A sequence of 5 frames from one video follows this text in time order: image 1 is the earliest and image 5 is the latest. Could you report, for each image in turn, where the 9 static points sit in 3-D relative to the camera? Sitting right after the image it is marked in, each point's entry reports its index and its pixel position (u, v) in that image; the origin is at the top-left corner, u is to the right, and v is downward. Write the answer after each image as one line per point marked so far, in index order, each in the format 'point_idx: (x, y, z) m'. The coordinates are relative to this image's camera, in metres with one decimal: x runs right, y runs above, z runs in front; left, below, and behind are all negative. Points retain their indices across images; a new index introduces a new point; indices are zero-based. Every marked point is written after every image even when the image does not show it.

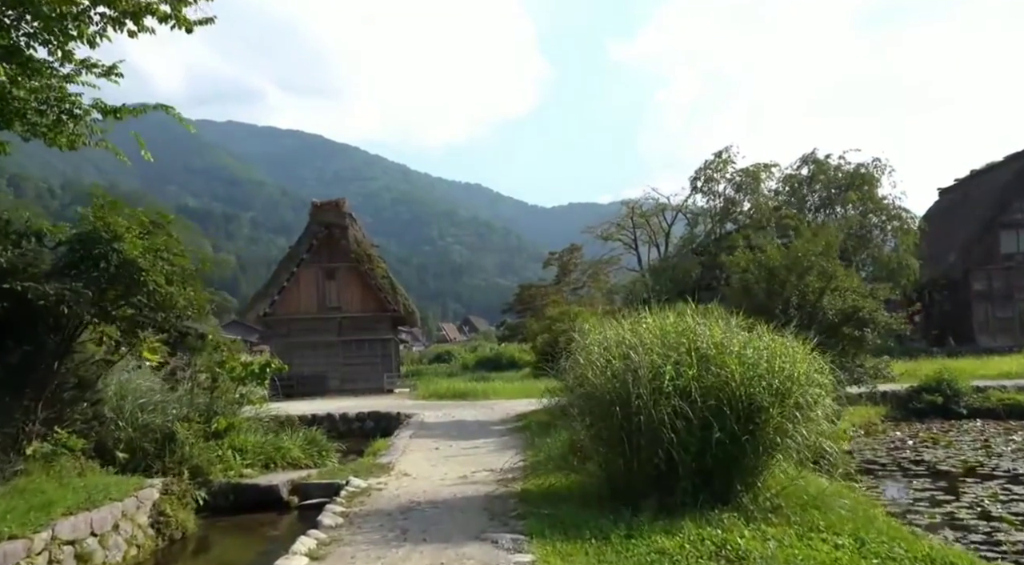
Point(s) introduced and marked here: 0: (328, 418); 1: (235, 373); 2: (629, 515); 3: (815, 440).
0: (-3.7, -2.7, +16.2) m
1: (-3.2, -1.1, +9.1) m
2: (+0.8, -1.6, +5.4) m
3: (+2.1, -1.1, +5.6) m
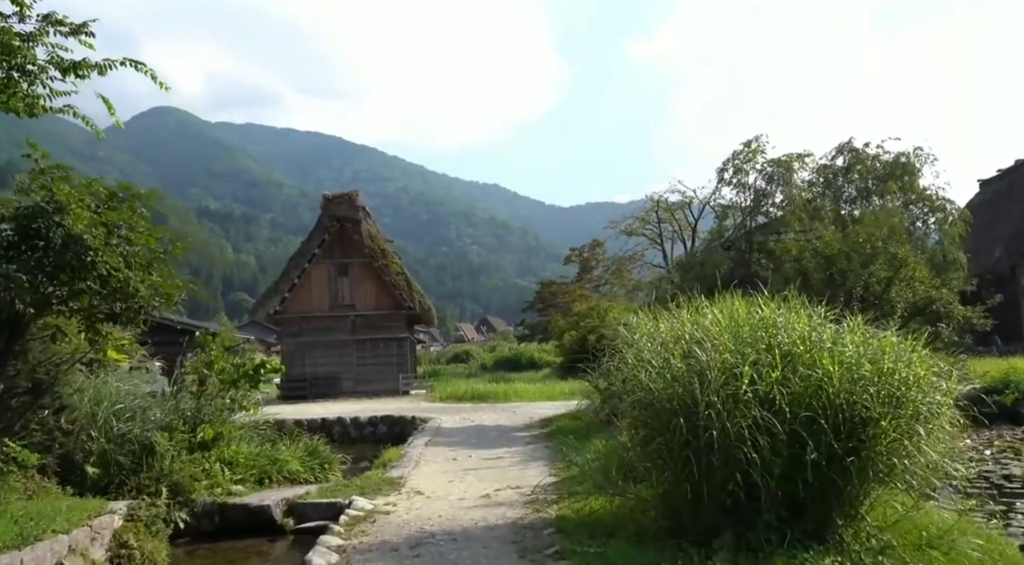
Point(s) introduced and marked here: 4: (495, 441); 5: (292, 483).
0: (-3.3, -2.6, +15.1) m
1: (-2.9, -1.0, +8.0) m
2: (+1.0, -1.5, +4.2) m
3: (+2.3, -1.0, +4.4) m
4: (-0.2, -2.1, +10.8) m
5: (-2.1, -1.9, +7.7) m
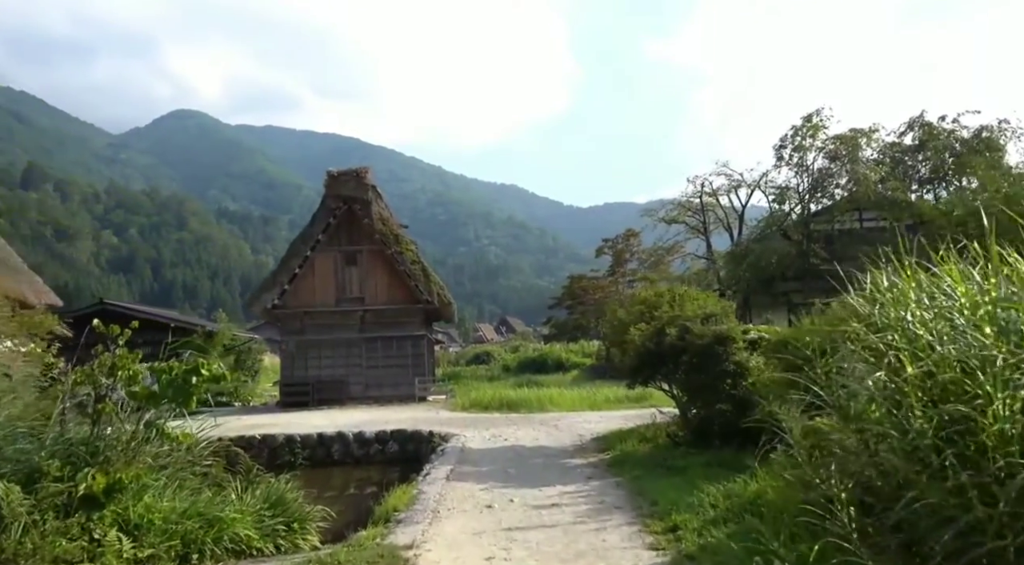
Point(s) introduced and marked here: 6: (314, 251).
0: (-2.7, -2.4, +12.3) m
1: (-2.5, -0.7, +5.2) m
2: (+1.4, -1.2, +1.3) m
3: (+2.7, -0.7, +1.5) m
4: (+0.3, -1.9, +7.9) m
5: (-1.7, -1.7, +4.9) m
6: (-4.9, +0.8, +19.6) m
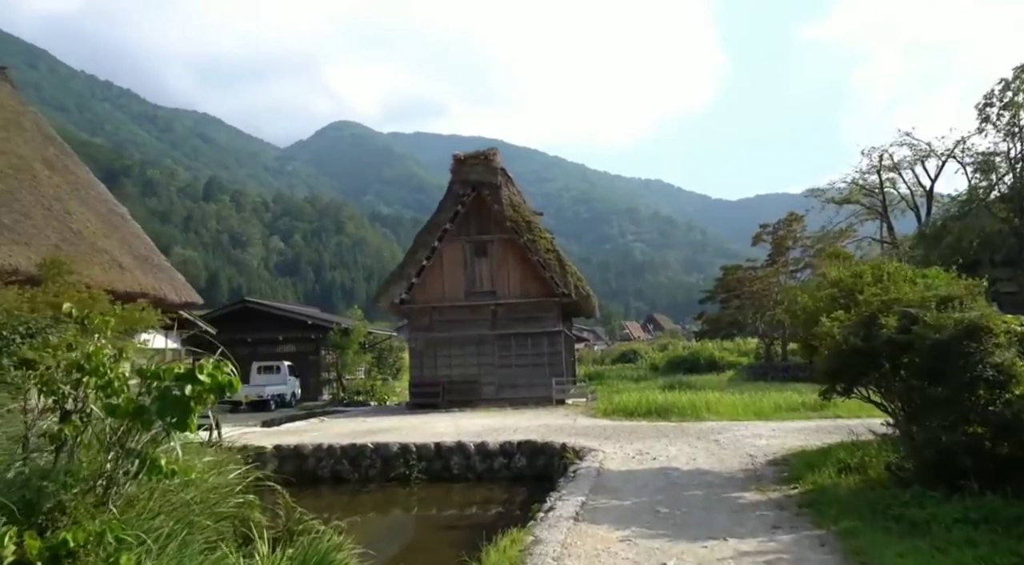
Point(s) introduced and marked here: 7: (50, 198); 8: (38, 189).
0: (-0.7, -2.2, +10.7) m
1: (-1.8, -0.6, +3.6) m
2: (+1.3, -1.0, -0.9) m
3: (+2.6, -0.5, -1.0) m
4: (+1.4, -1.7, +5.8) m
5: (-1.1, -1.5, +3.2) m
6: (-1.6, +0.9, +18.2) m
7: (-10.8, +2.0, +18.8) m
8: (-11.1, +2.2, +18.7) m
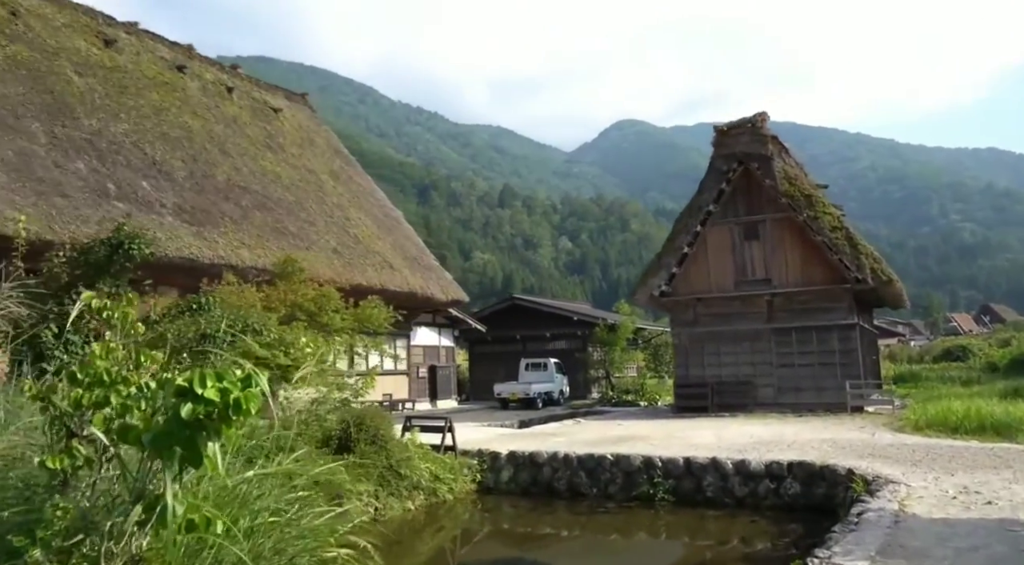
0: (+2.3, -2.0, +8.8) m
1: (-1.3, -0.5, +2.6) m
2: (0.0, -0.9, -2.7) m
3: (+1.2, -0.3, -3.3) m
4: (+2.5, -1.5, +3.5) m
5: (-0.7, -1.4, +1.9) m
6: (+3.9, +1.2, +16.2) m
7: (-4.5, +1.9, +19.9) m
8: (-4.8, +2.1, +19.9) m
